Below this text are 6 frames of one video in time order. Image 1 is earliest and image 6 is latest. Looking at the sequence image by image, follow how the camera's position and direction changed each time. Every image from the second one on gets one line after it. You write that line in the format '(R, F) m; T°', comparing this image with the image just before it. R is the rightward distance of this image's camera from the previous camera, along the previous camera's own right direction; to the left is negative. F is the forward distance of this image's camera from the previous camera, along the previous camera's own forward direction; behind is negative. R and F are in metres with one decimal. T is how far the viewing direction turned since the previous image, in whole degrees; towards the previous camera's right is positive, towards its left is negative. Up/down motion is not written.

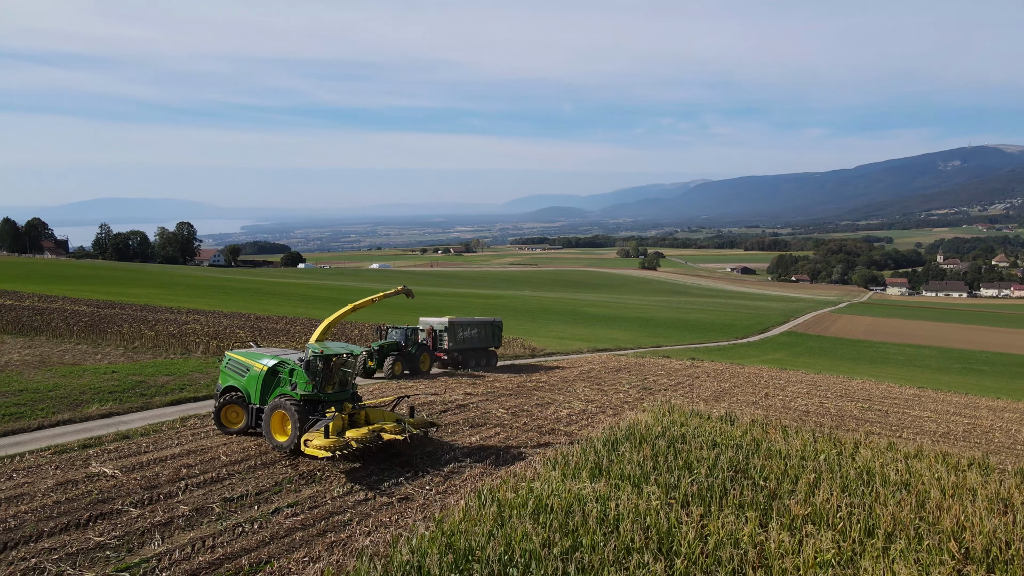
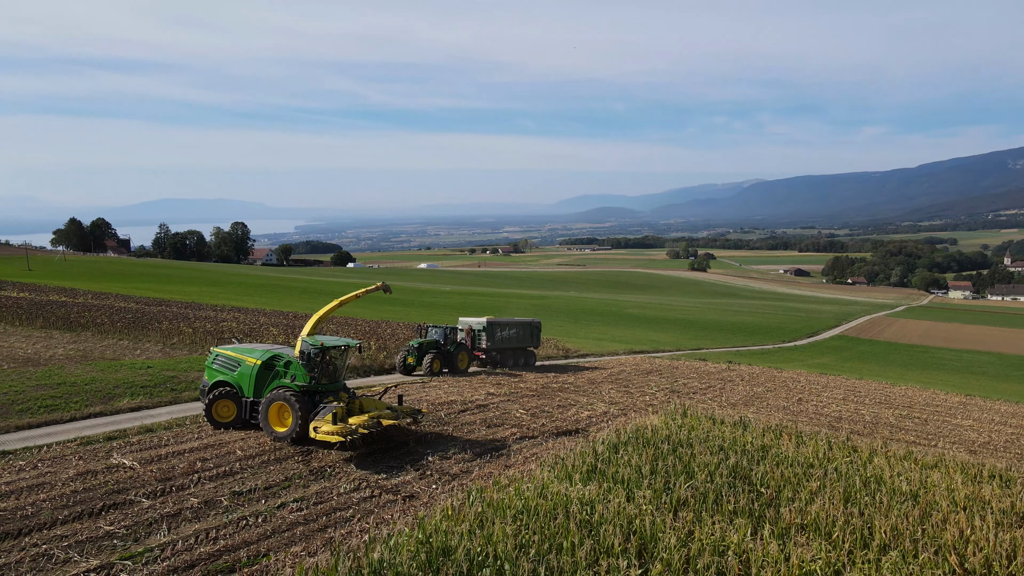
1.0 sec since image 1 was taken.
(+0.5, 0.0) m; -3°
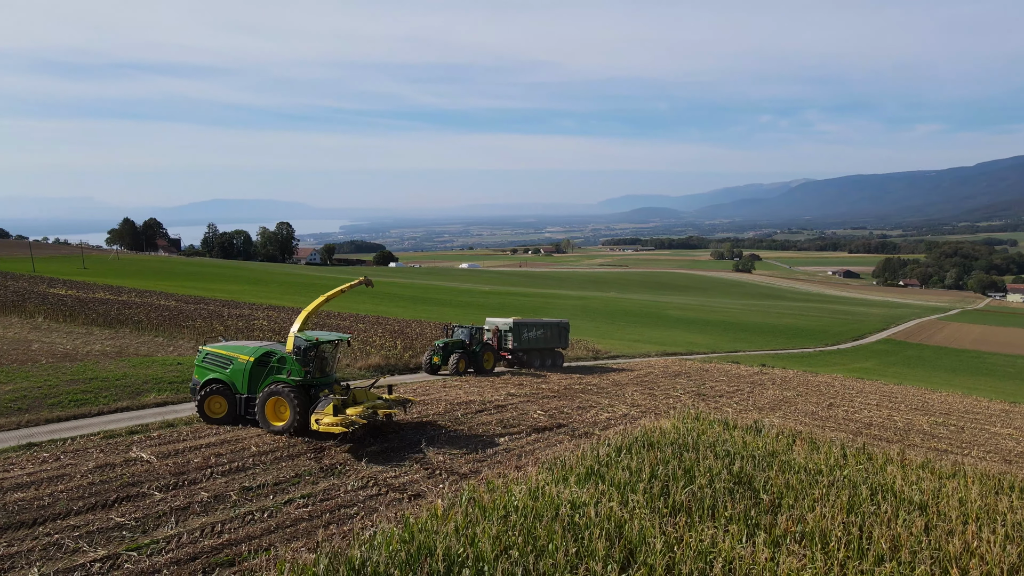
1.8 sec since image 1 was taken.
(+0.4, 0.0) m; -3°
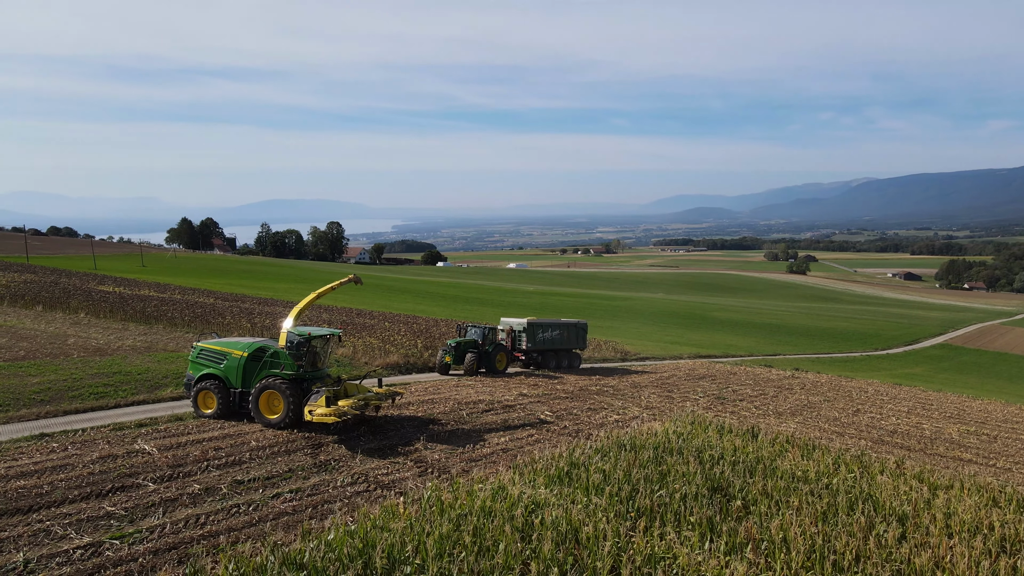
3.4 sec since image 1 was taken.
(+0.7, 0.0) m; -3°
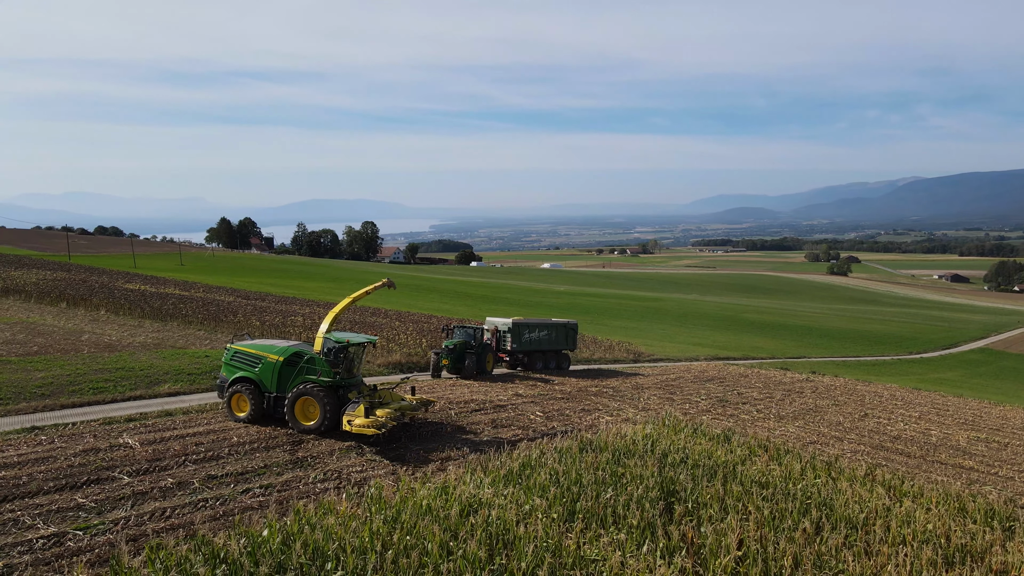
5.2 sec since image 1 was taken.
(+0.8, 0.0) m; -2°
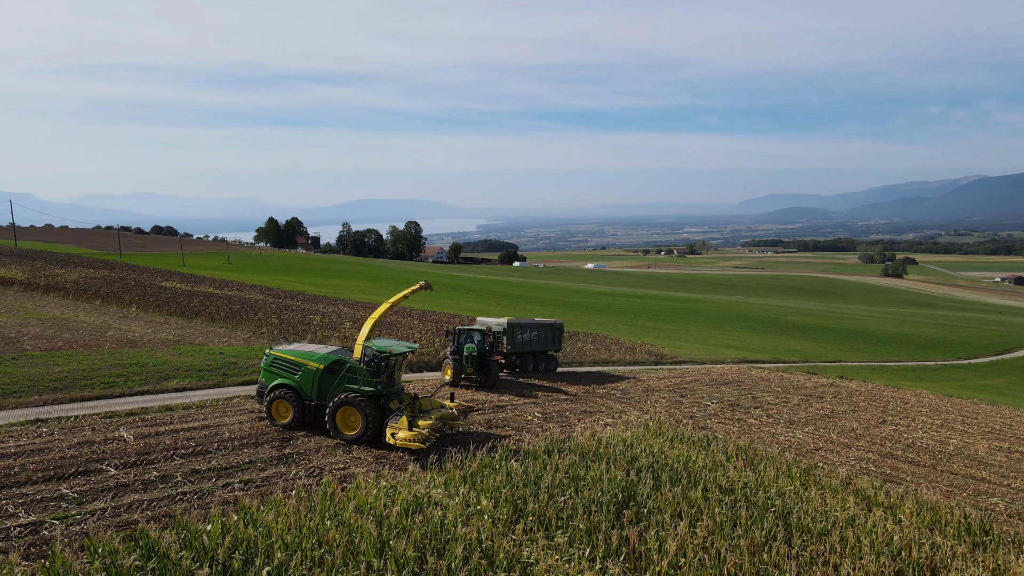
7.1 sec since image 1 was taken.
(+0.8, 0.0) m; -3°
